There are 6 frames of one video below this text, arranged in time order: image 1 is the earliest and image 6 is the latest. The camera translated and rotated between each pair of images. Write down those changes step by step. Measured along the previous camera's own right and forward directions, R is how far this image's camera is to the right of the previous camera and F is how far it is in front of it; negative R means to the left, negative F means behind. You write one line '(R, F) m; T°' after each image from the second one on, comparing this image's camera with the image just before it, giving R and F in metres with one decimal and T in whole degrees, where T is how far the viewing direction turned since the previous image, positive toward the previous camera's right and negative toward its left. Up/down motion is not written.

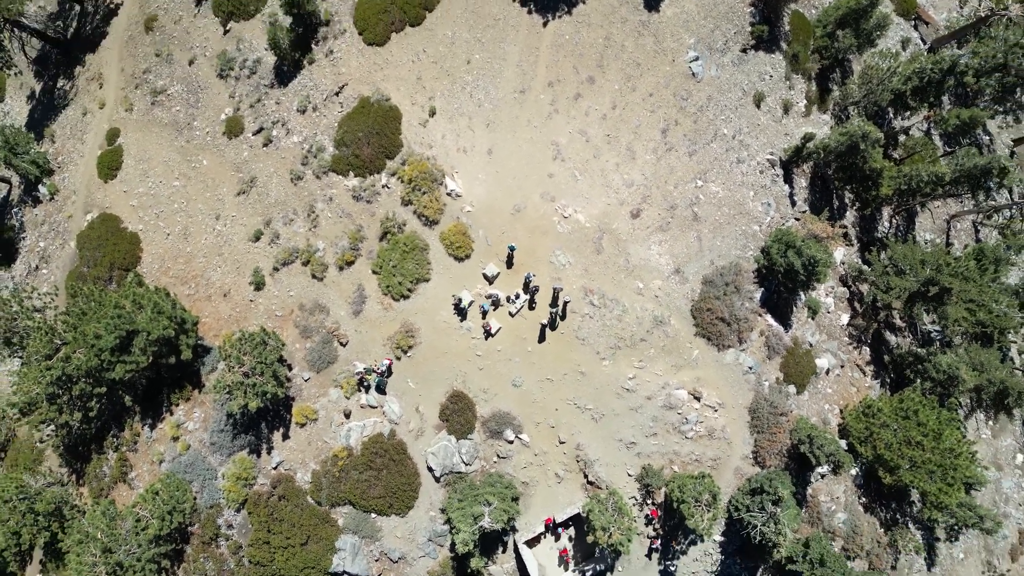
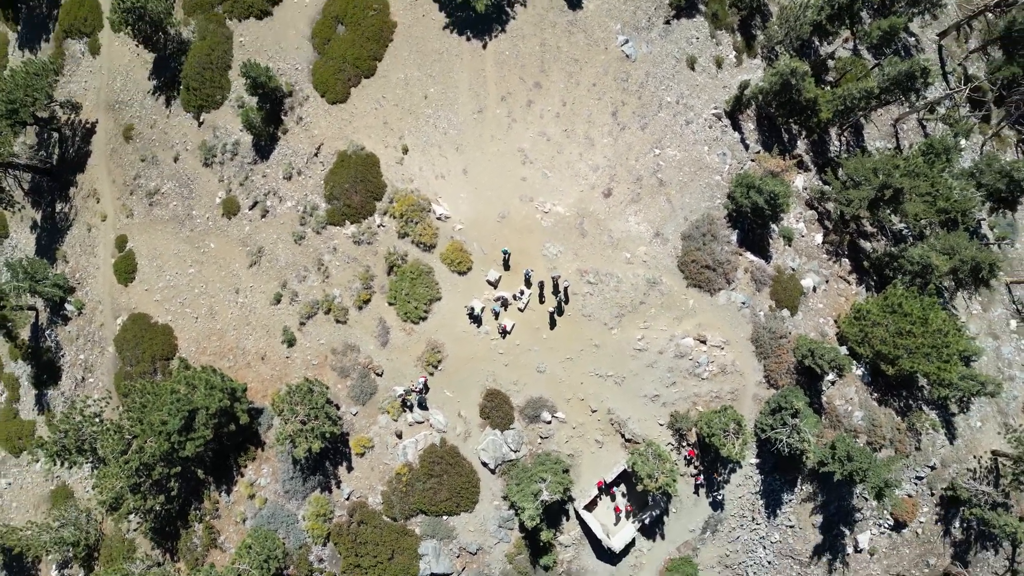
(-0.4, -3.6) m; 0°
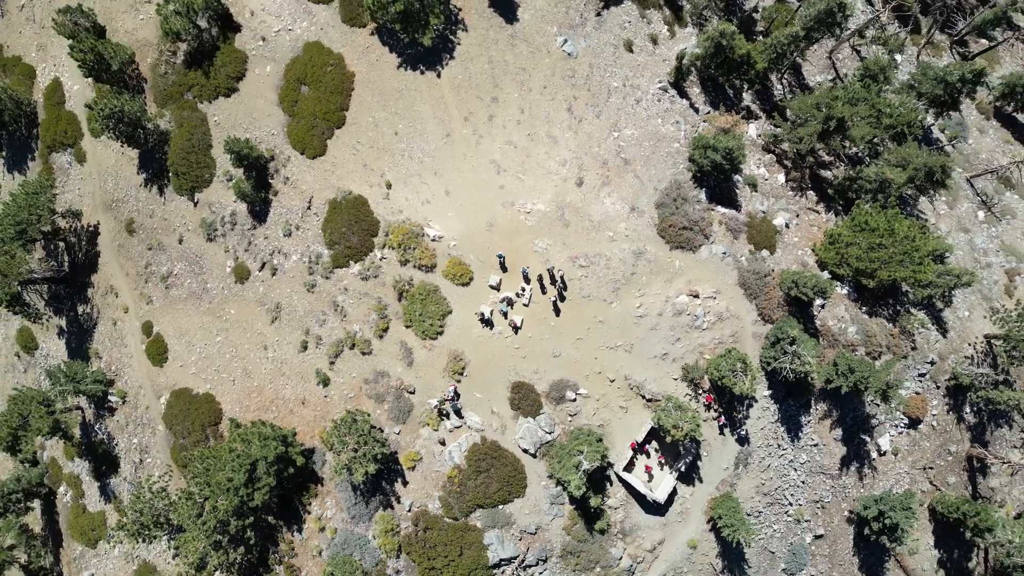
(-0.2, -3.4) m; 0°
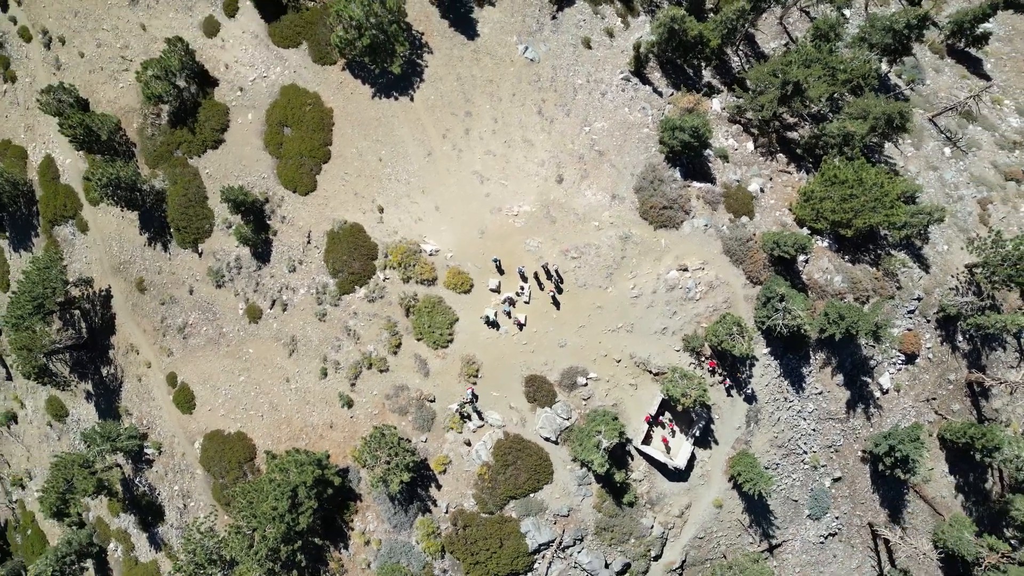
(0.0, -2.3) m; 0°
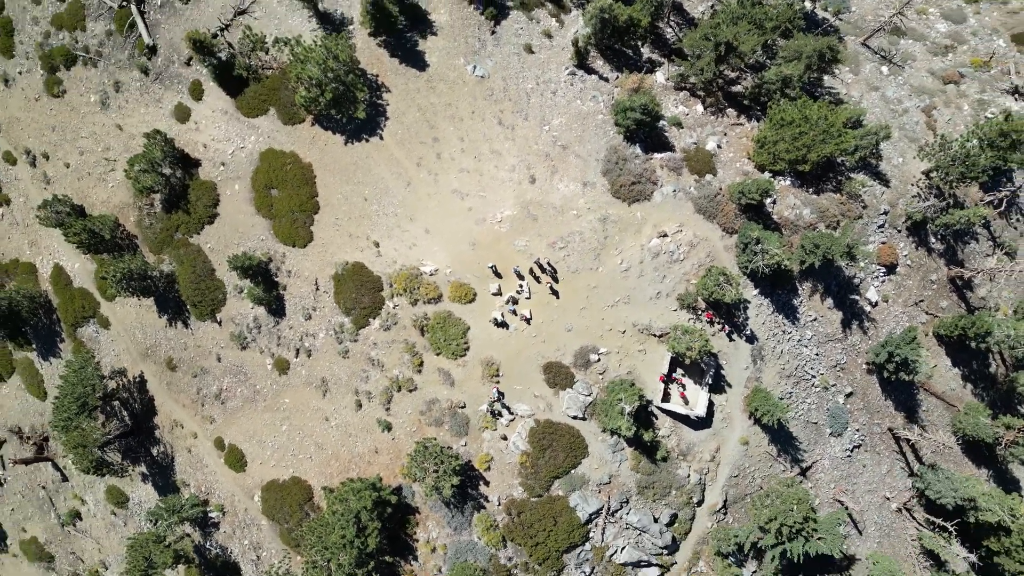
(0.0, -3.4) m; 0°
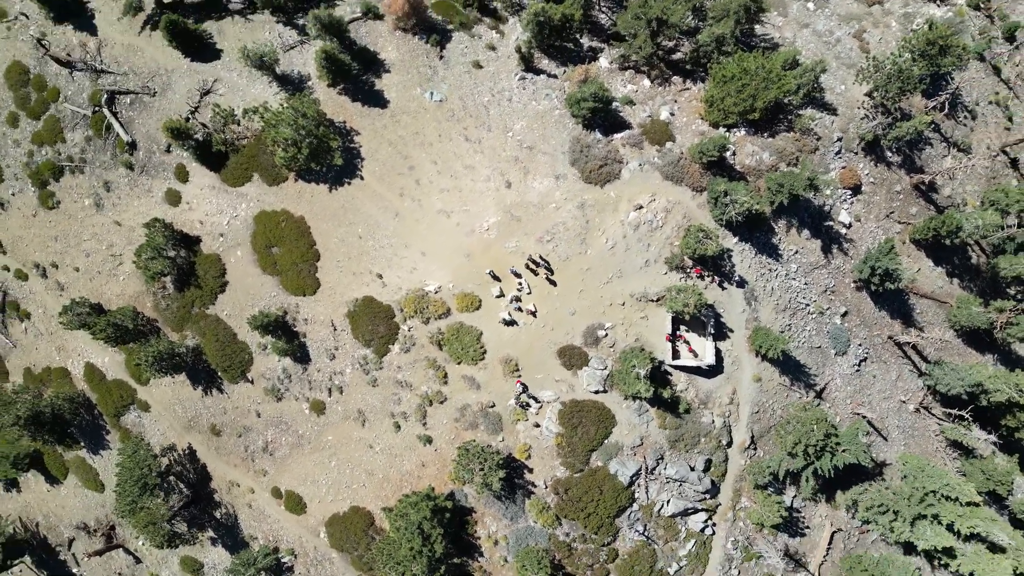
(0.0, -3.4) m; 0°
